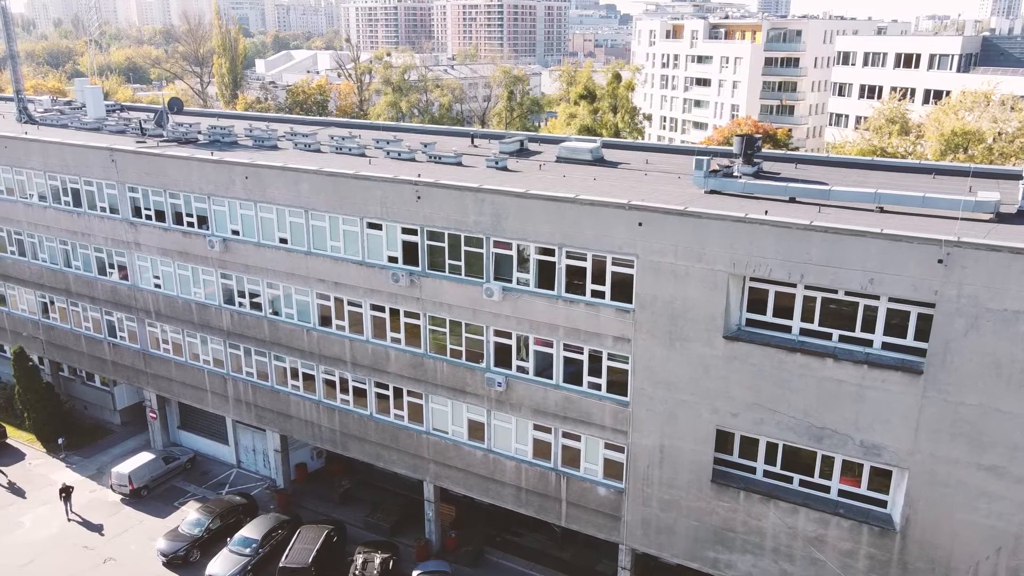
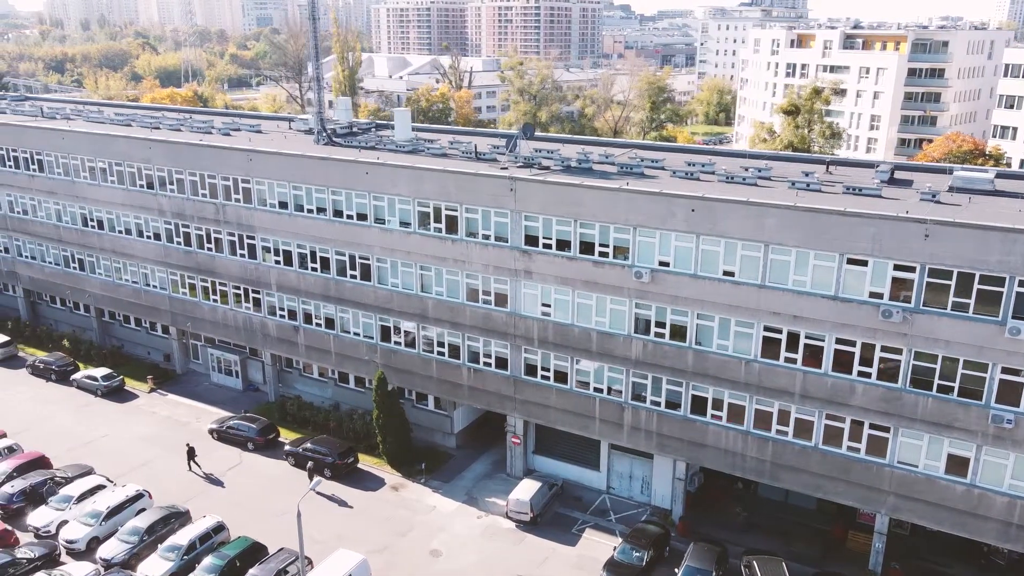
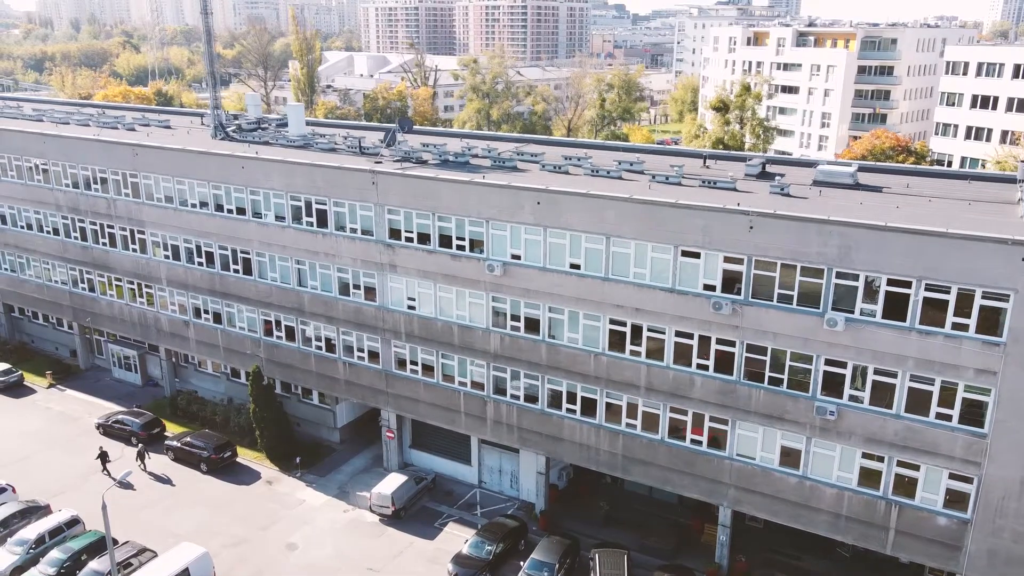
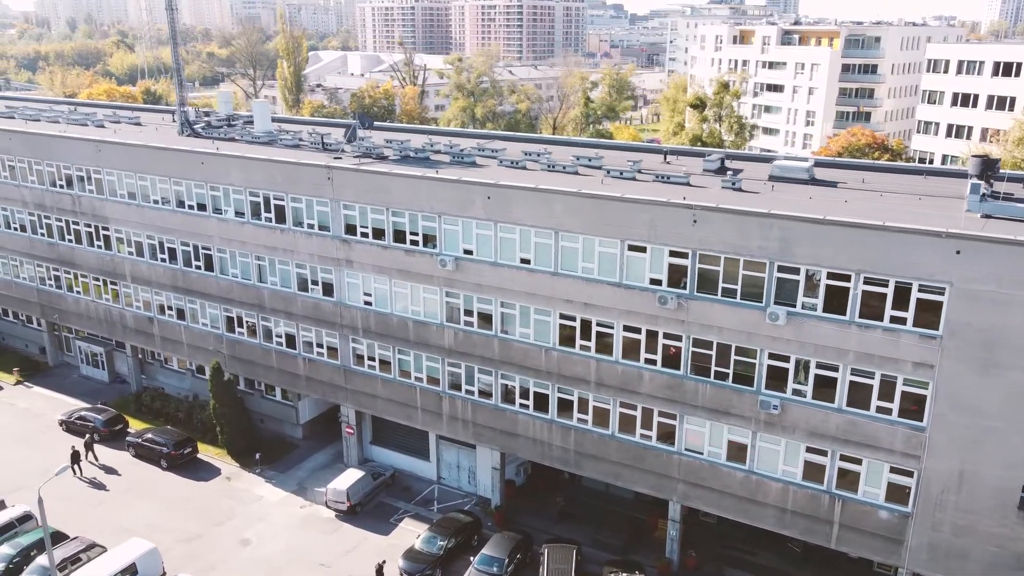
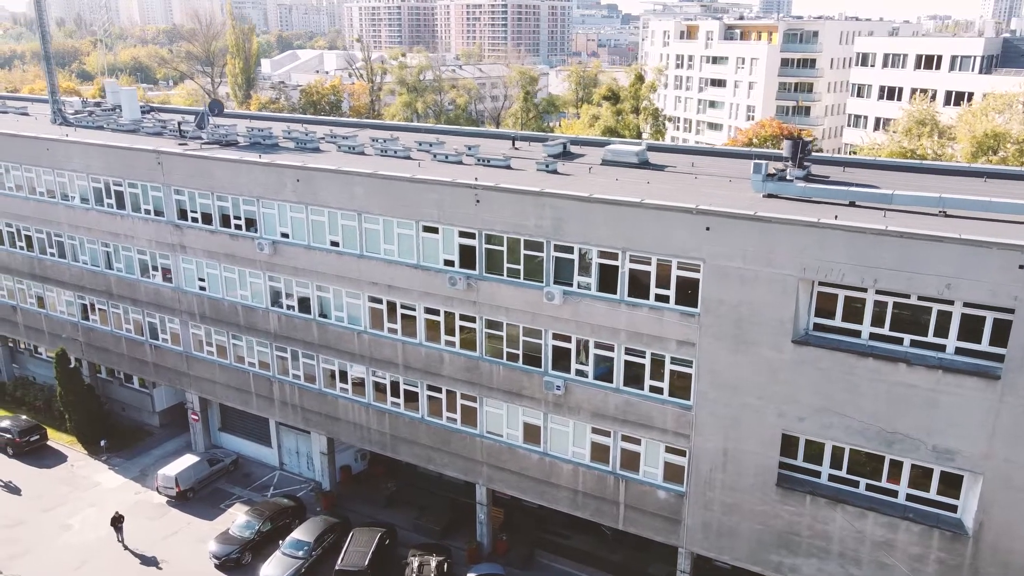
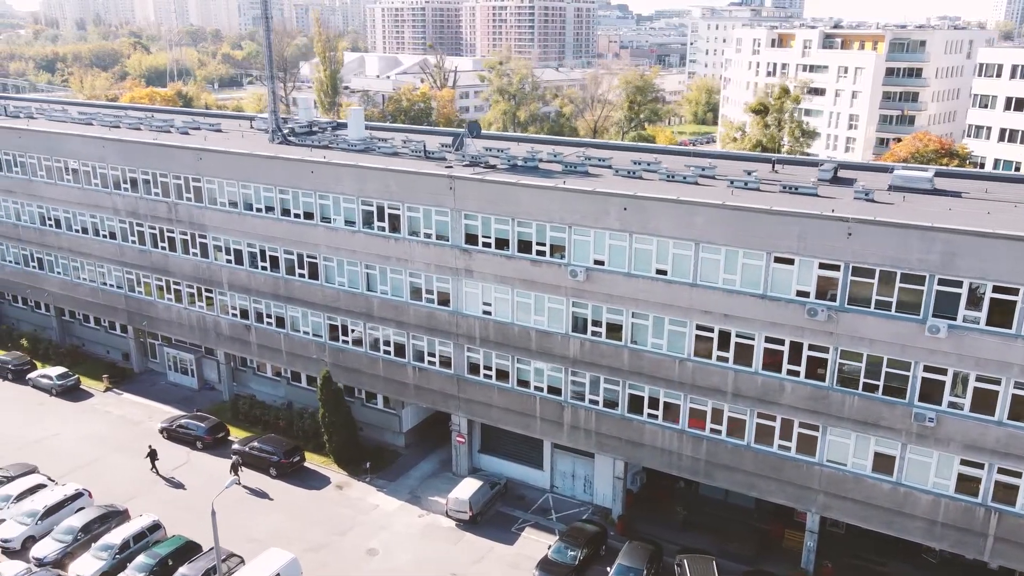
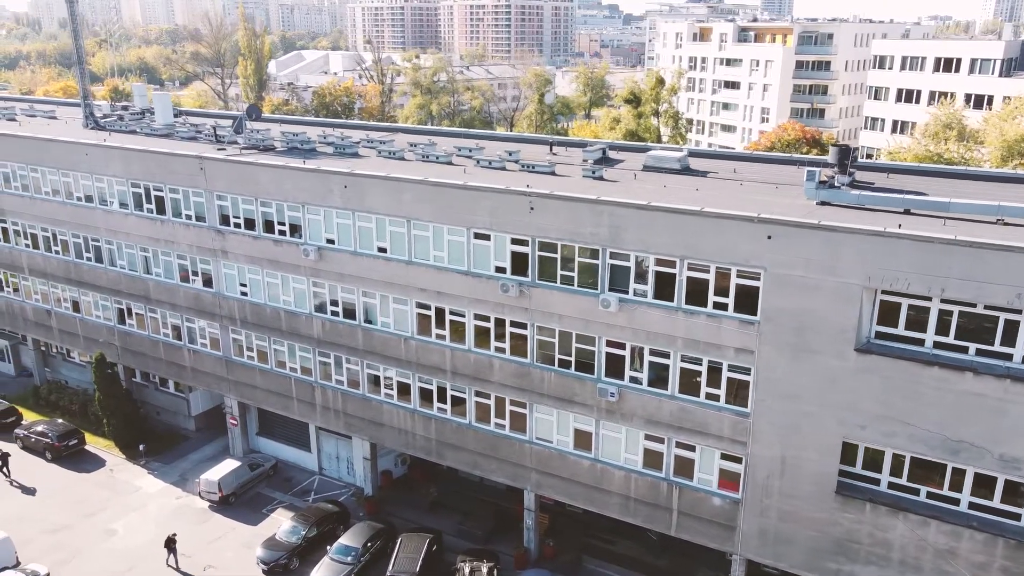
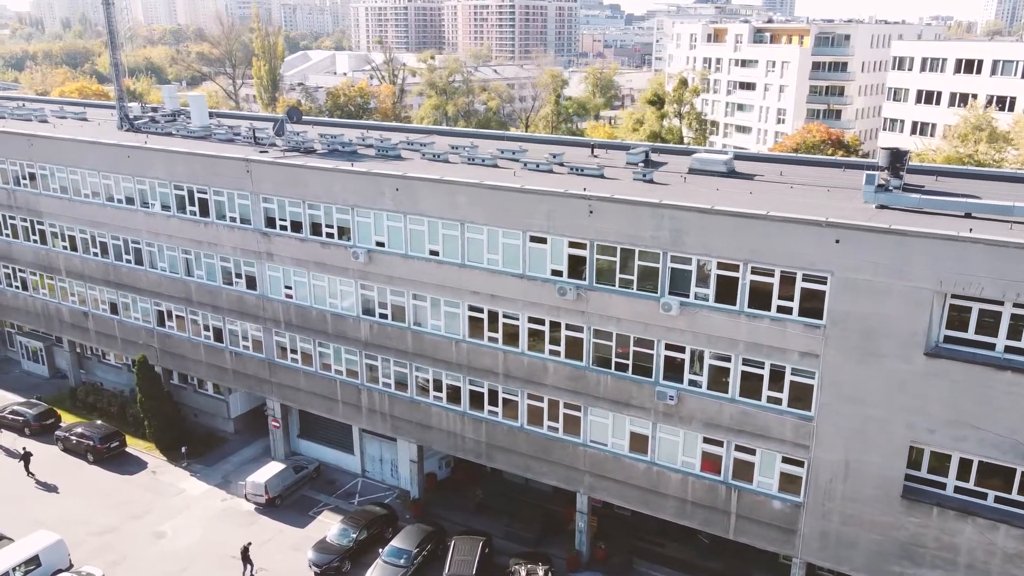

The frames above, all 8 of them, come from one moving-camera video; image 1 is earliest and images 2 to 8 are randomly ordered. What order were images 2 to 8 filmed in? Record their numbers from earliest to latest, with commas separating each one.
5, 7, 8, 4, 3, 6, 2
